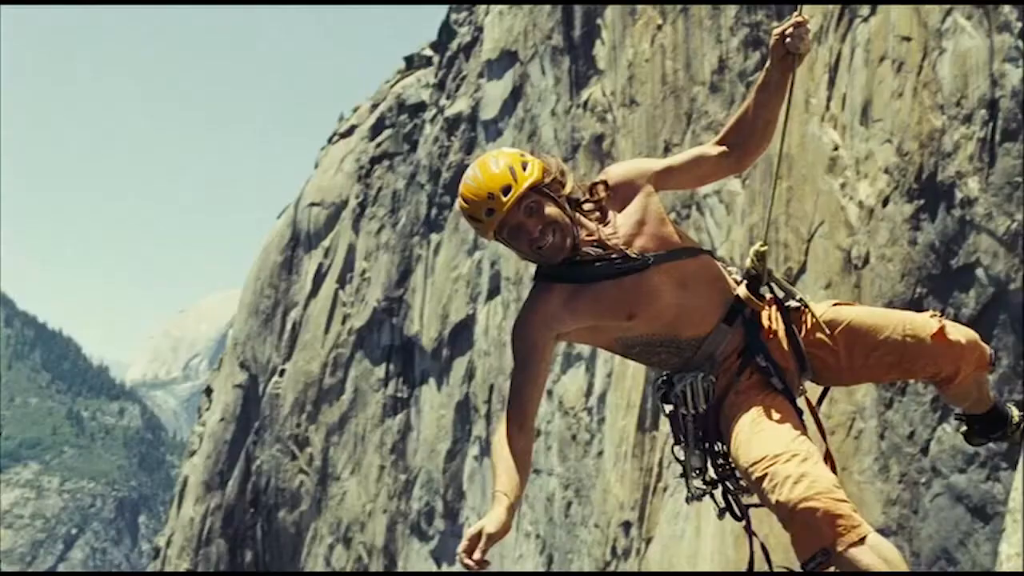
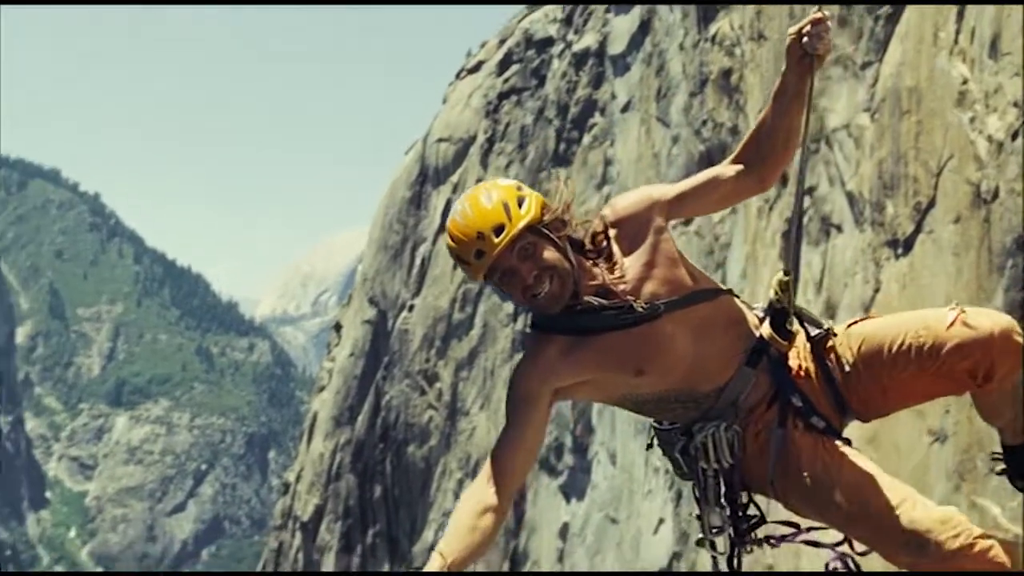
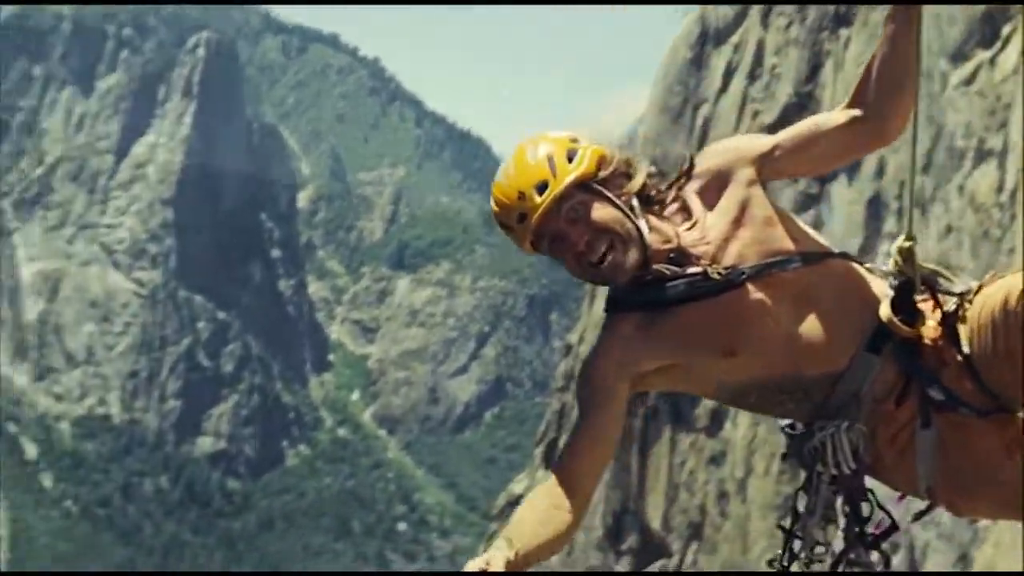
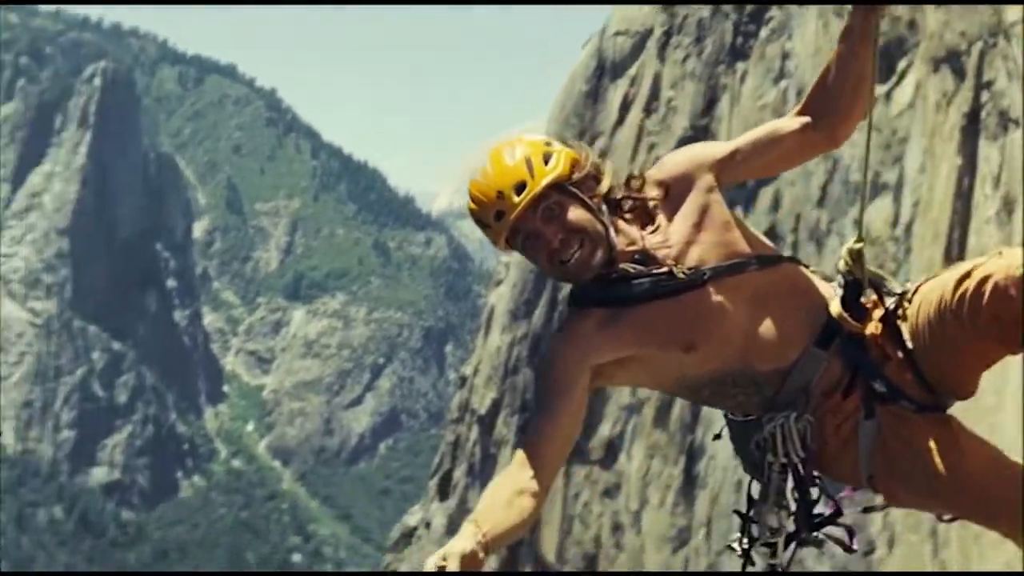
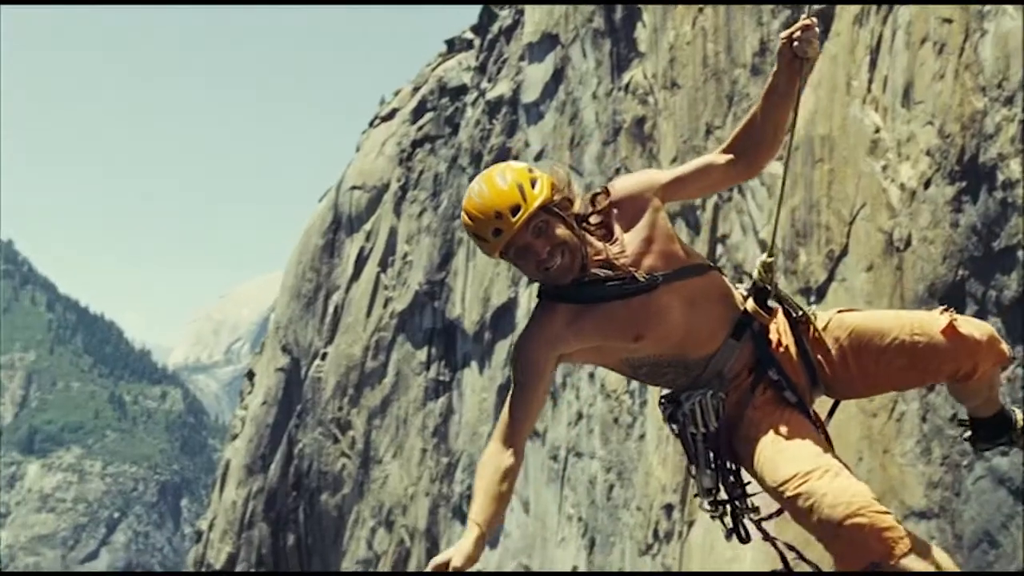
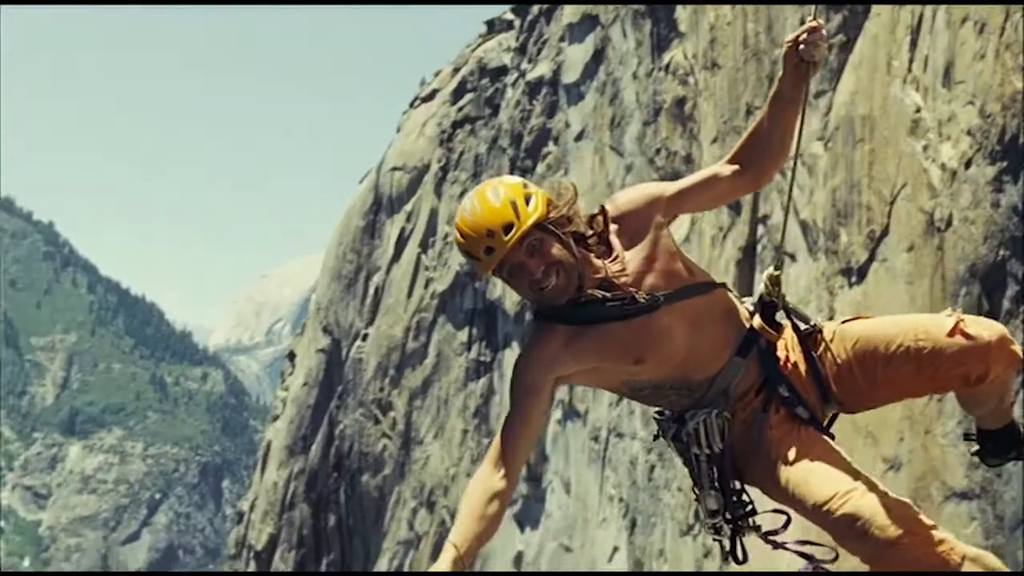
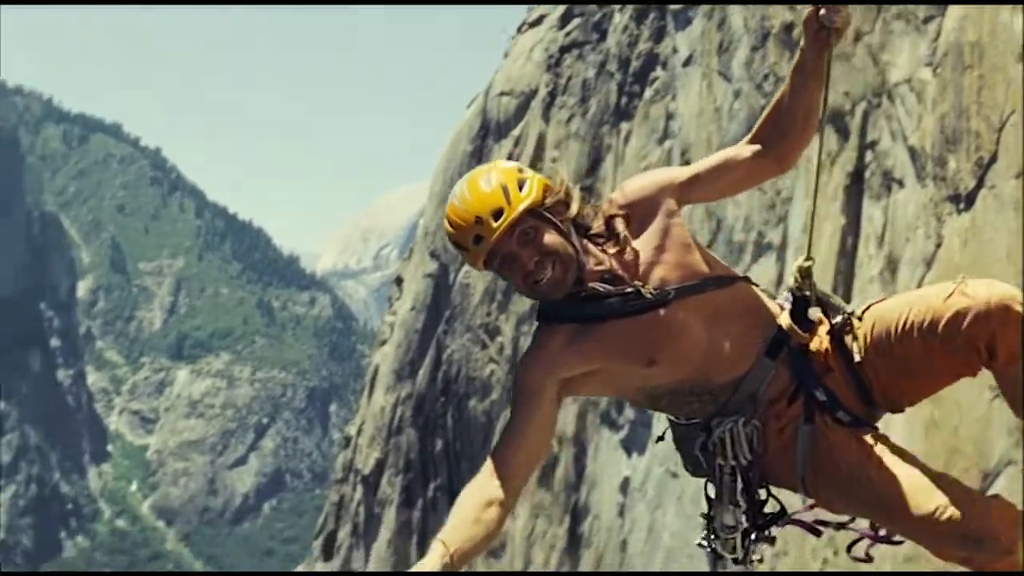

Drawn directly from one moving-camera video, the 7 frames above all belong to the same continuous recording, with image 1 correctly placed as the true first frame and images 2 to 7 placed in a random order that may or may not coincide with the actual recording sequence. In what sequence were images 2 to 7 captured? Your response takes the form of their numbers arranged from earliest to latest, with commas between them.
5, 6, 2, 7, 4, 3
